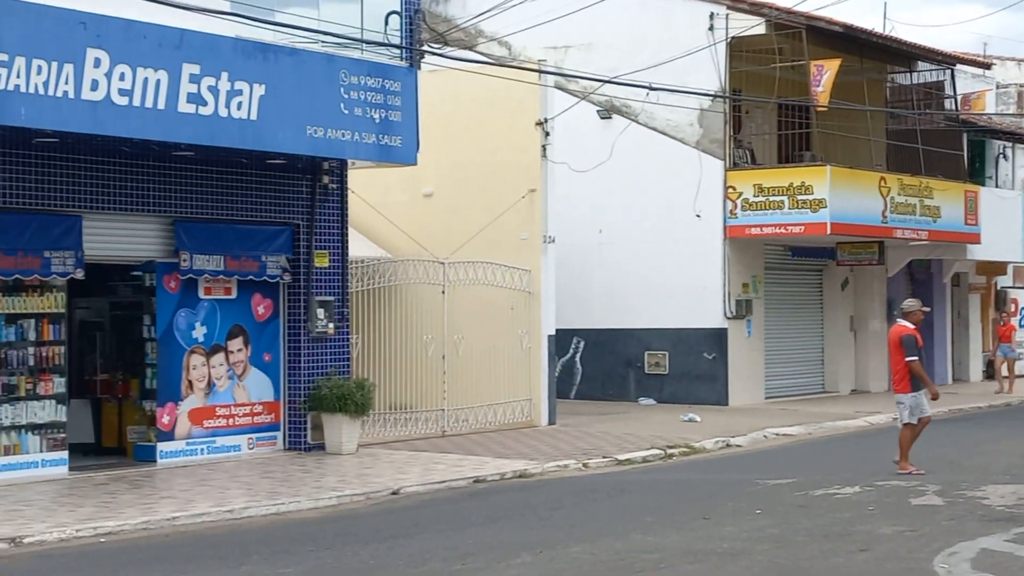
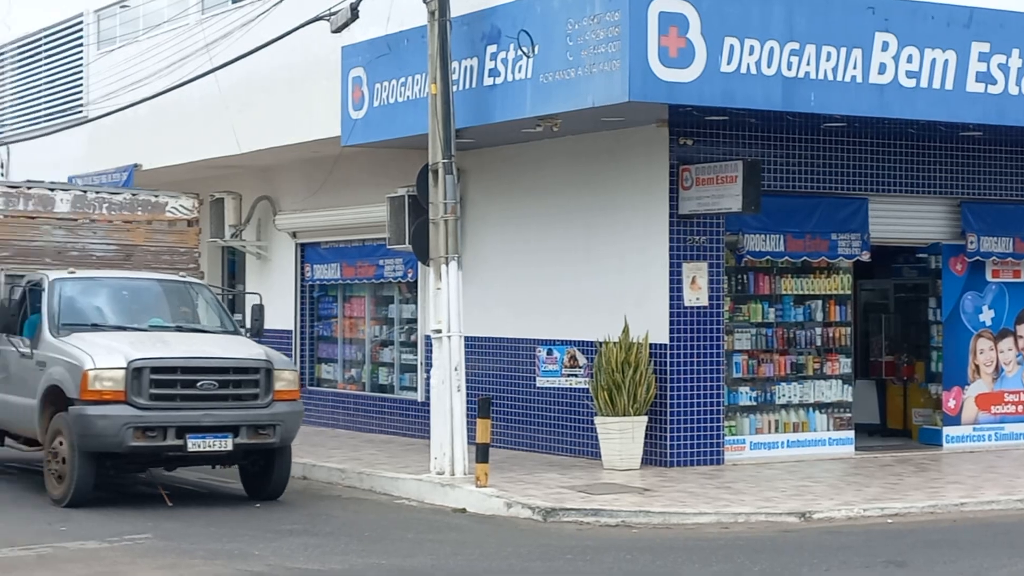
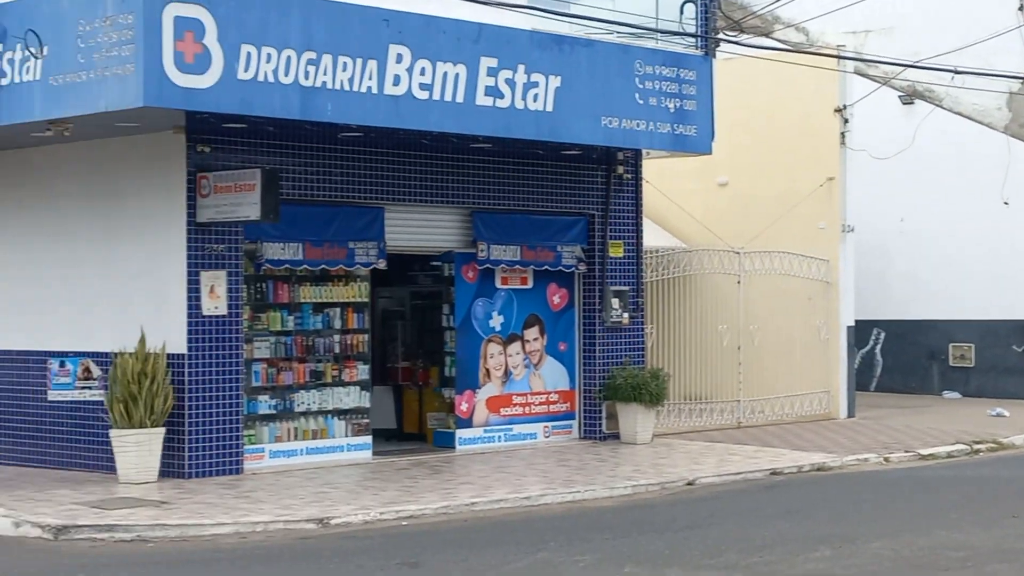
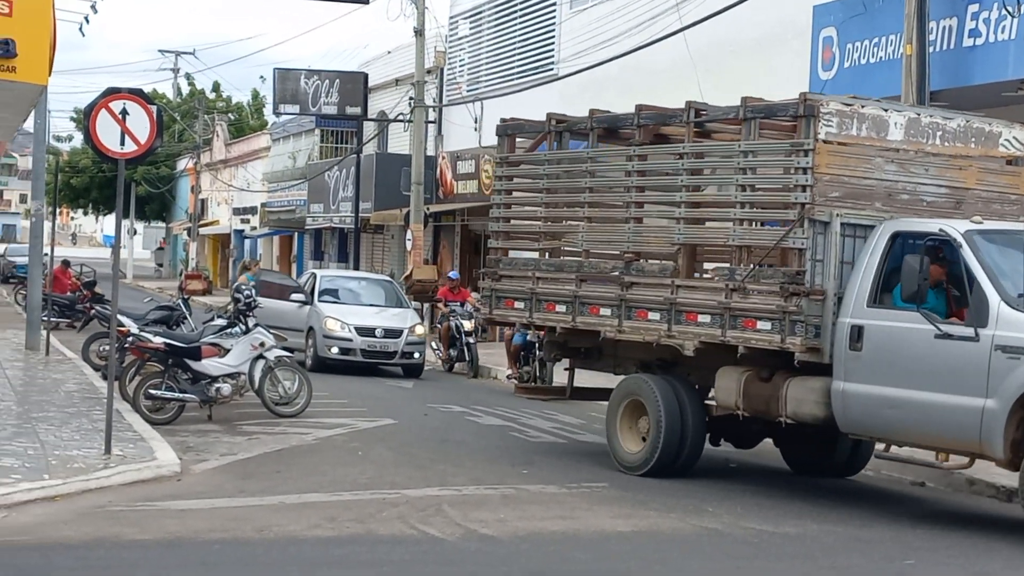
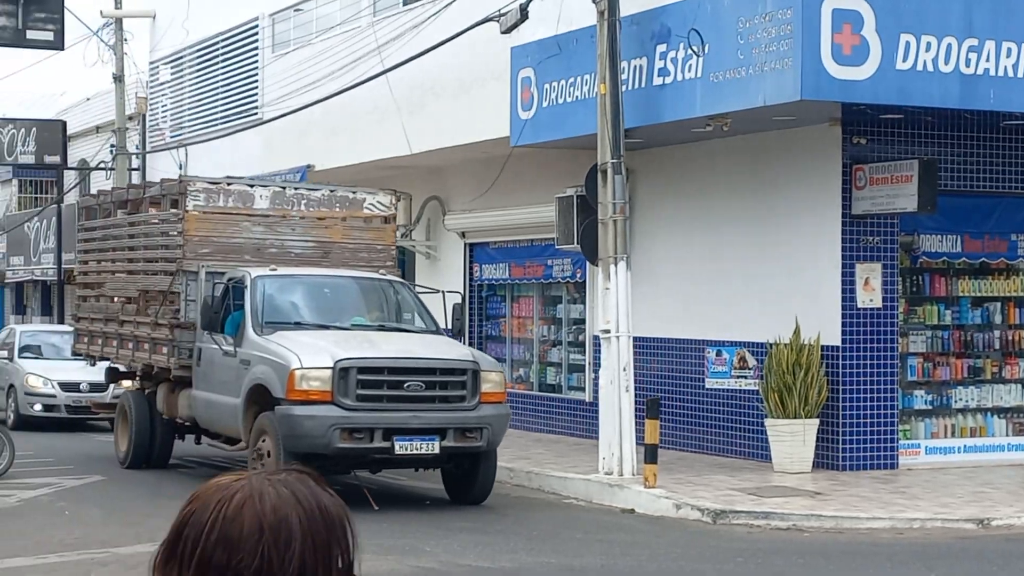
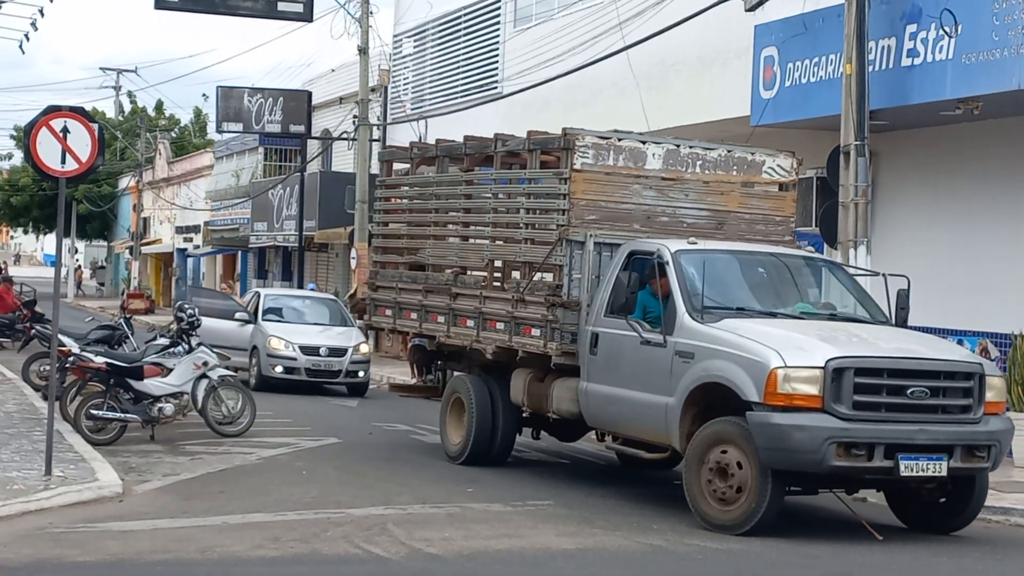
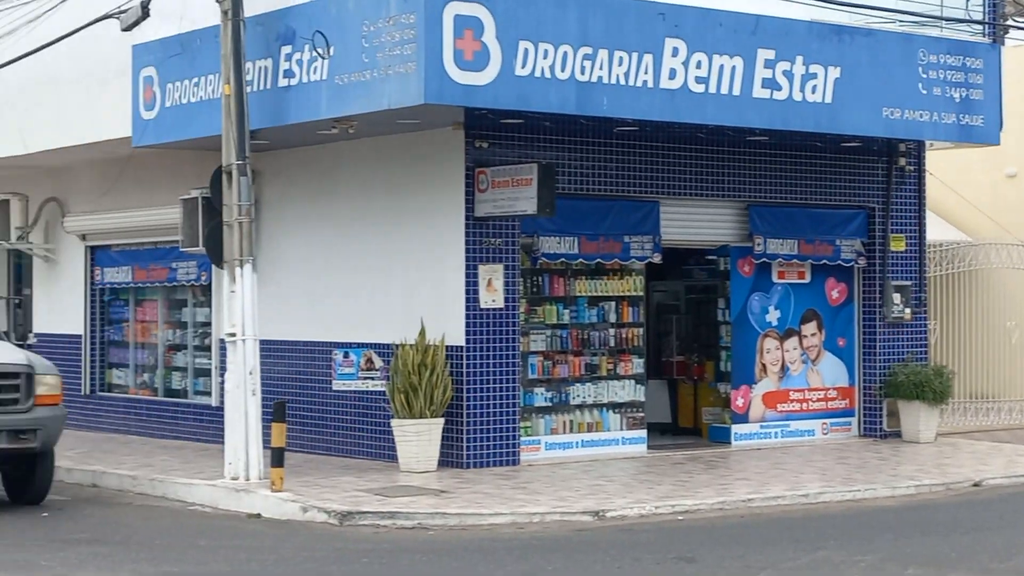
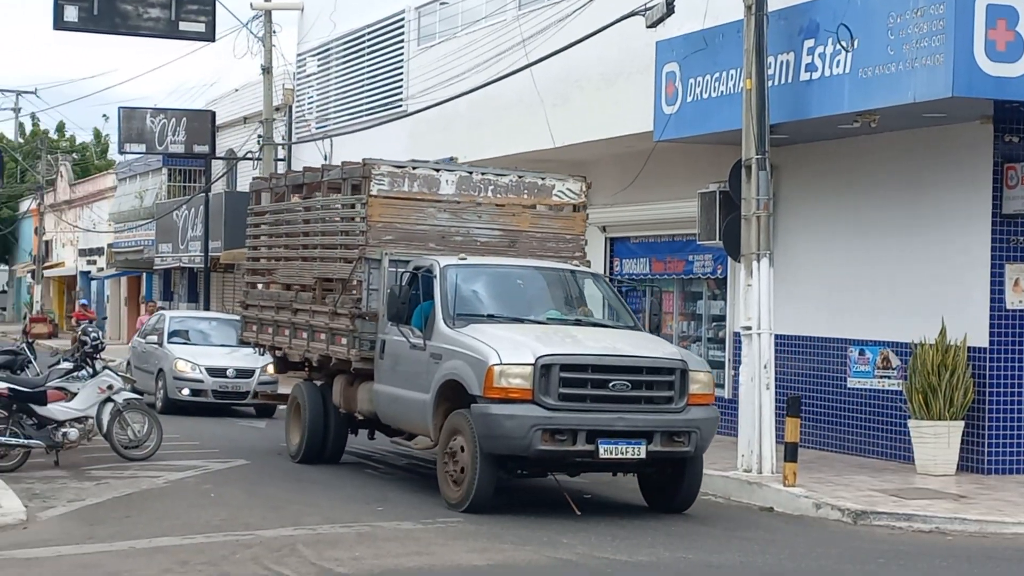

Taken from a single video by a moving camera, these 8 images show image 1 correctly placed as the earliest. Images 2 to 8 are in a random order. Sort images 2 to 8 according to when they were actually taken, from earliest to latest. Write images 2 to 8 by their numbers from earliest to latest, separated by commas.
3, 7, 2, 5, 8, 6, 4
